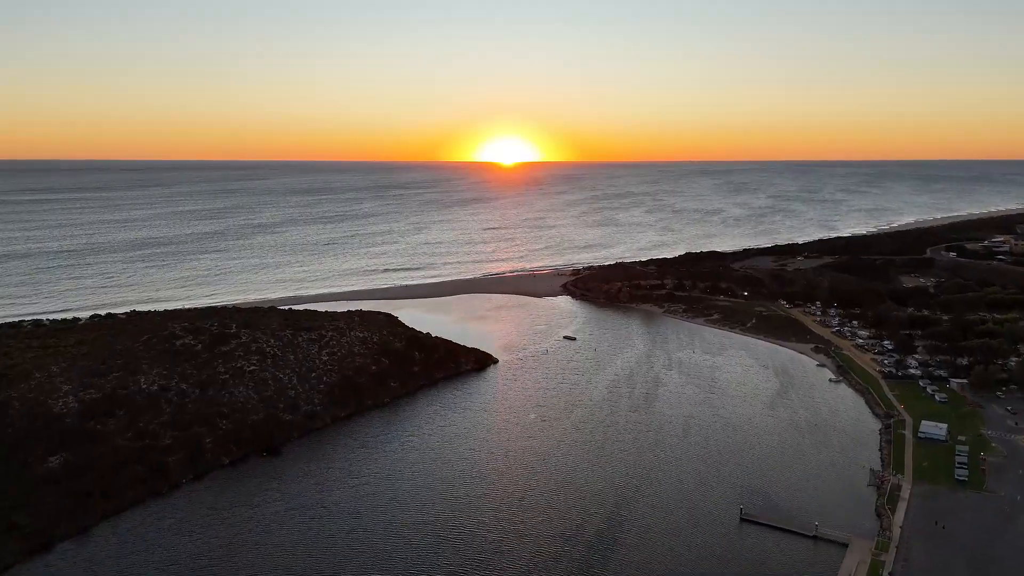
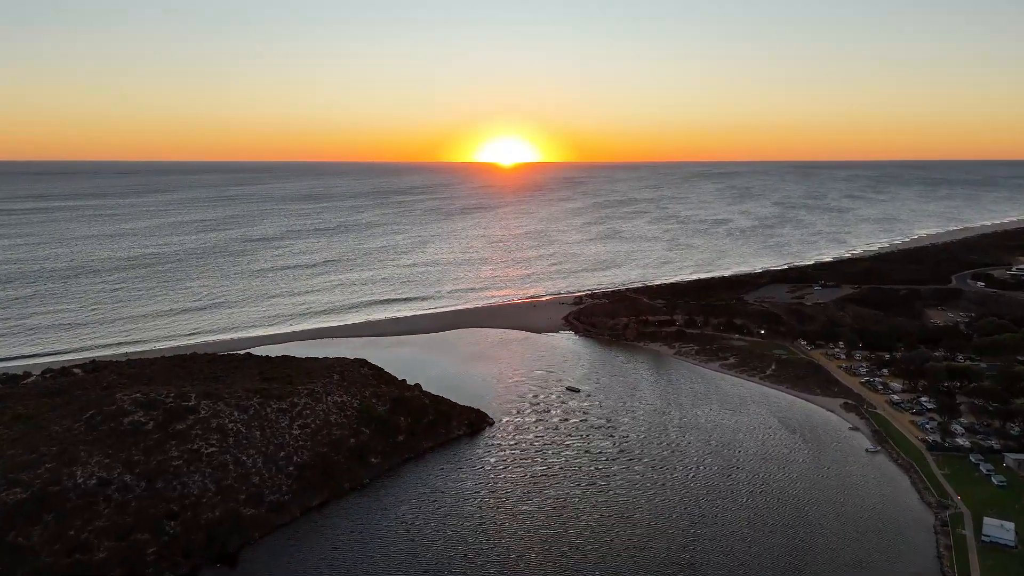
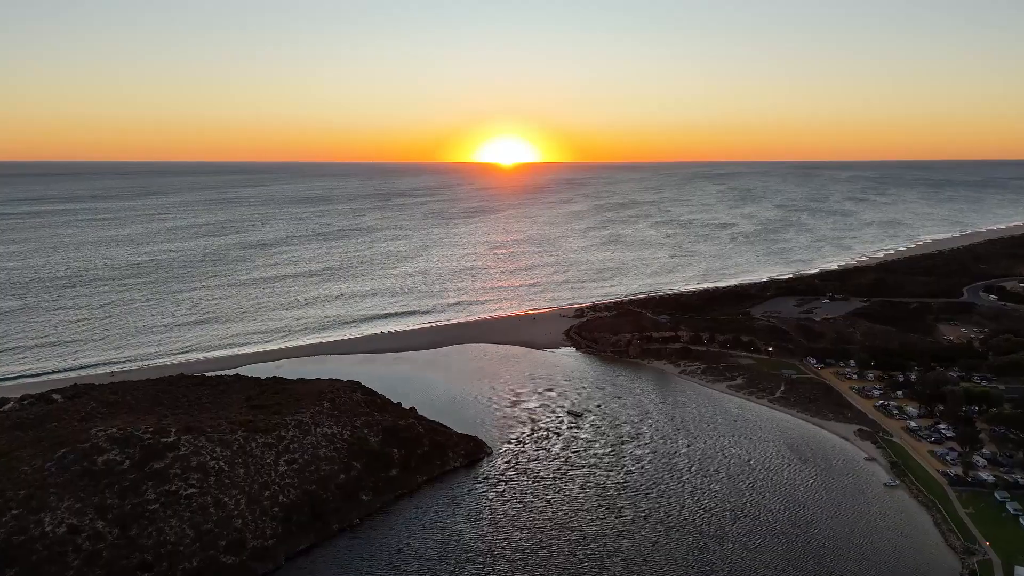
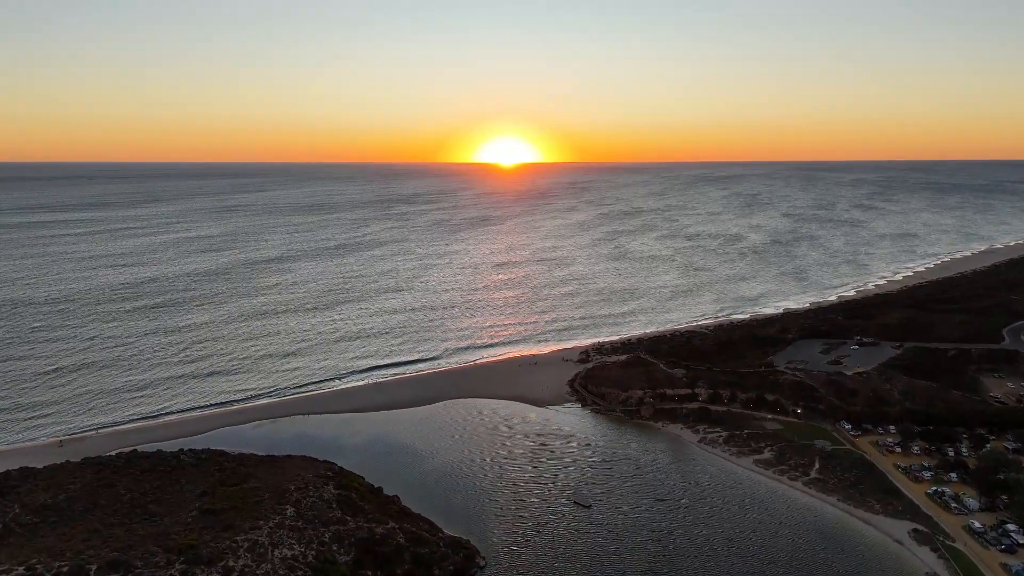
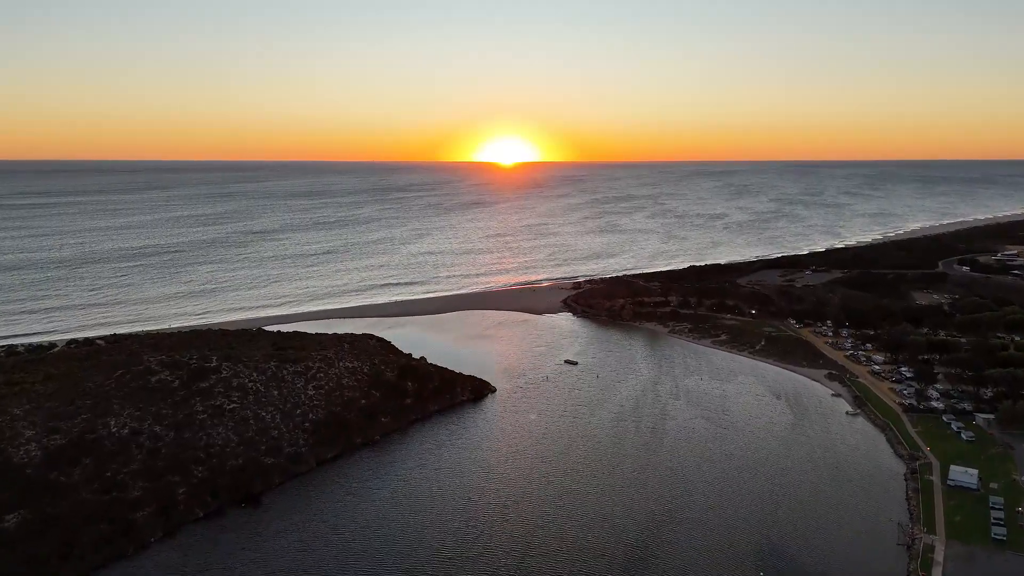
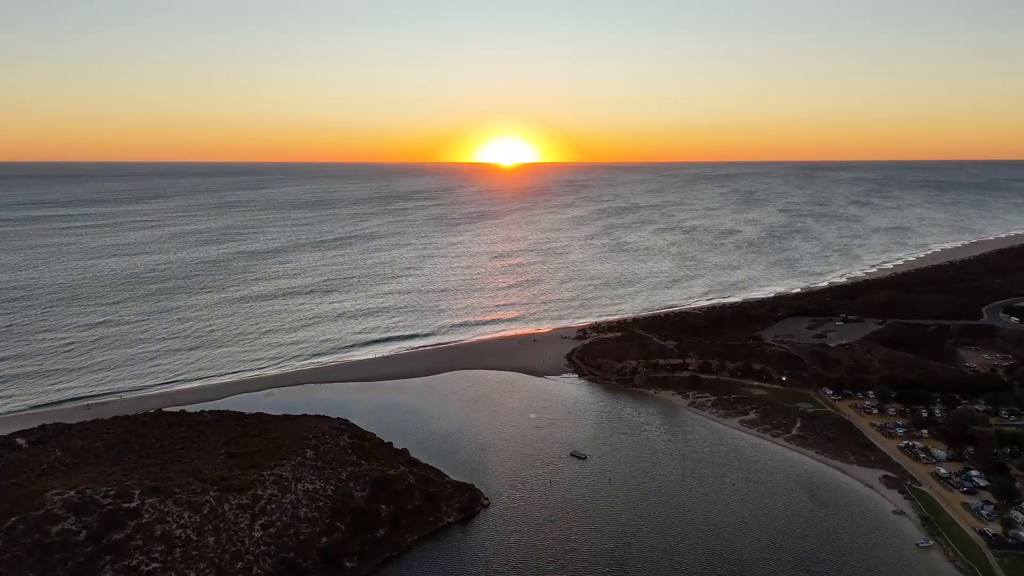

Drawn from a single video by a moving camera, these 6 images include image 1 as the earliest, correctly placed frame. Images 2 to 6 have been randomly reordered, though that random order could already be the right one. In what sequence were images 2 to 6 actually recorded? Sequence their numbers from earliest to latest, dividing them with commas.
5, 2, 3, 6, 4
